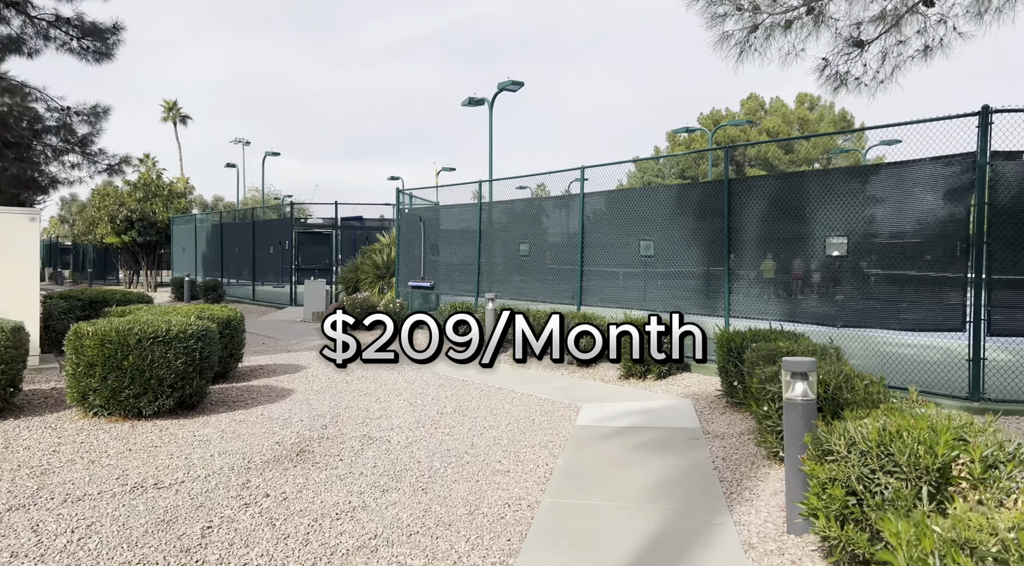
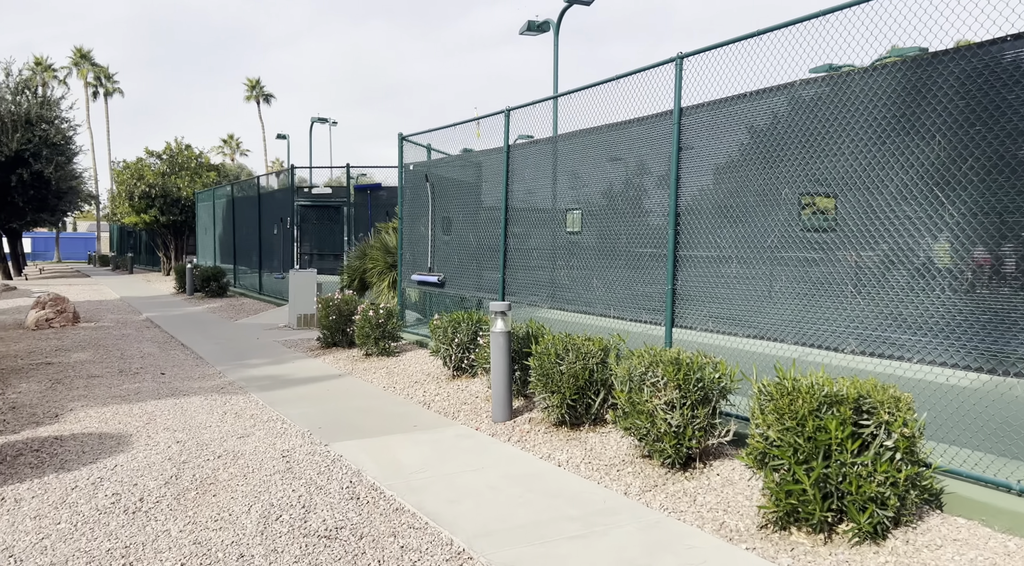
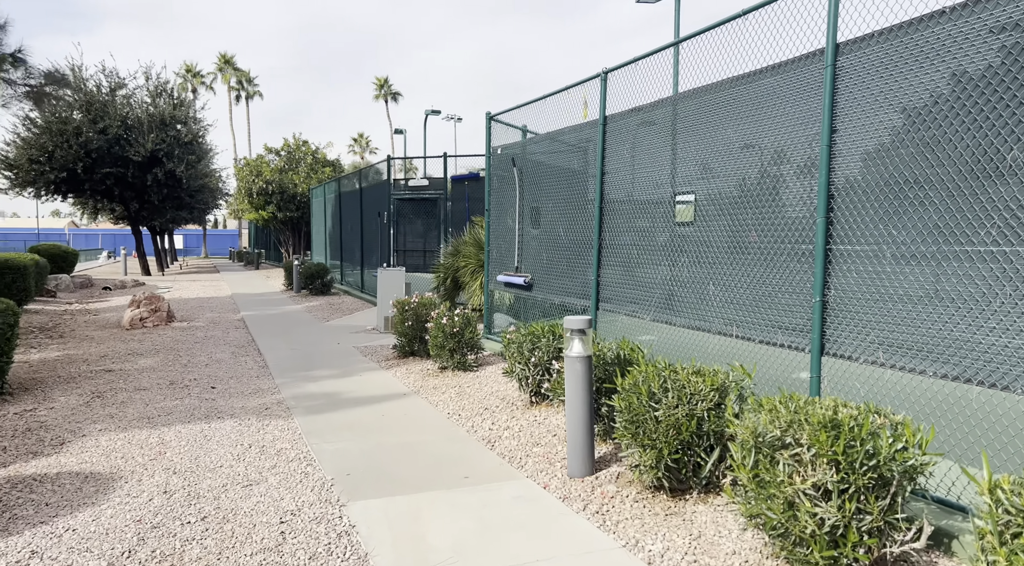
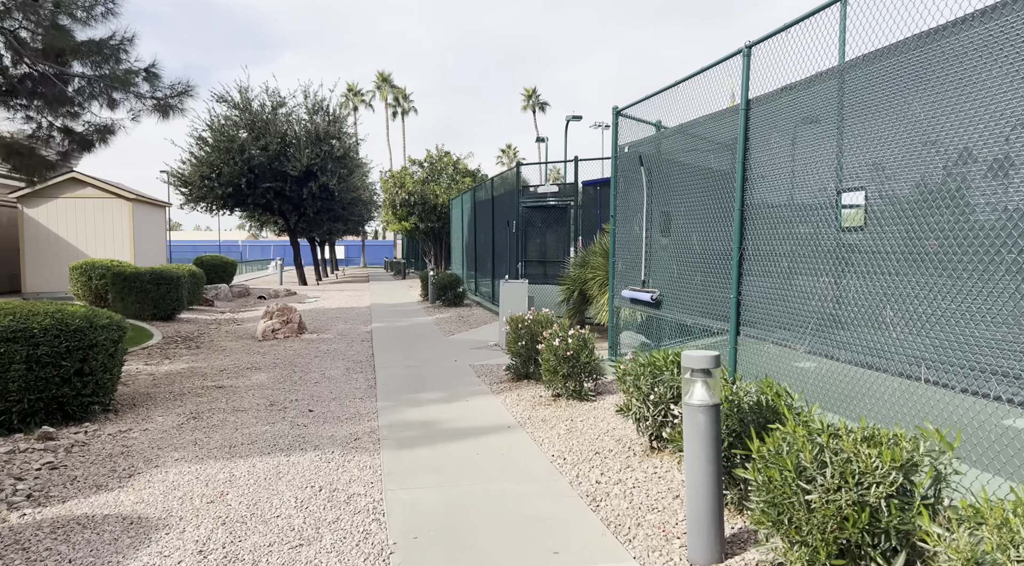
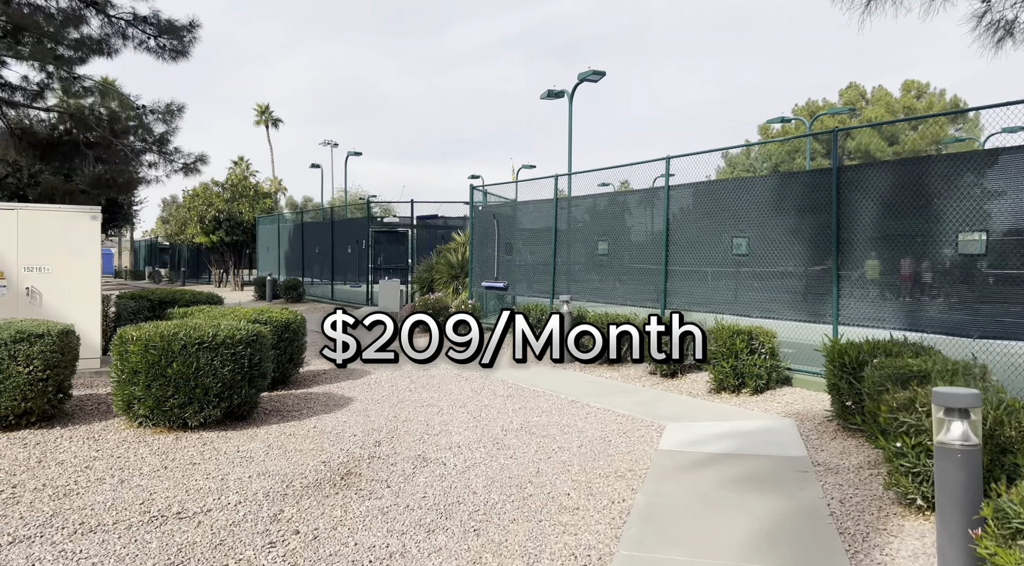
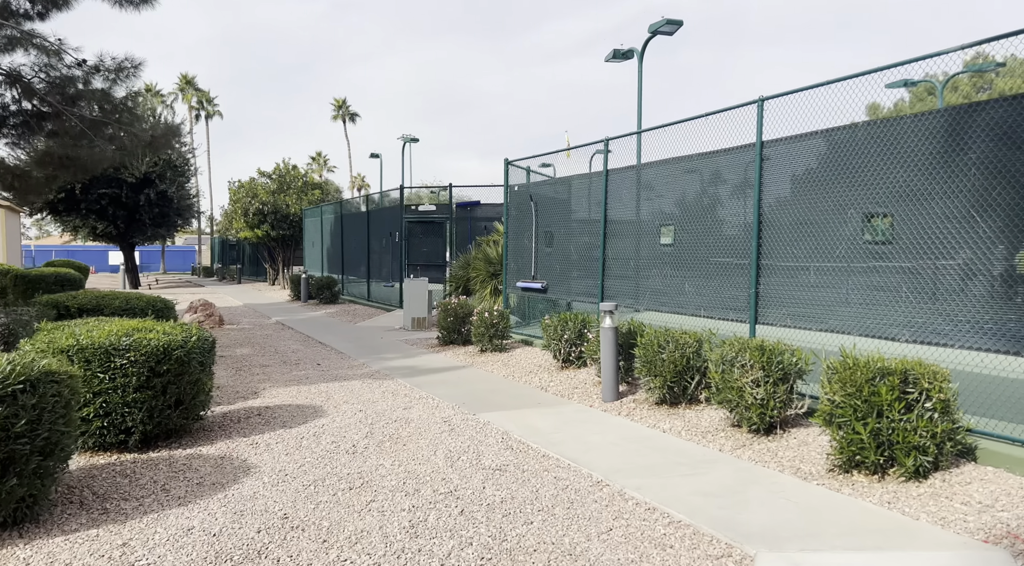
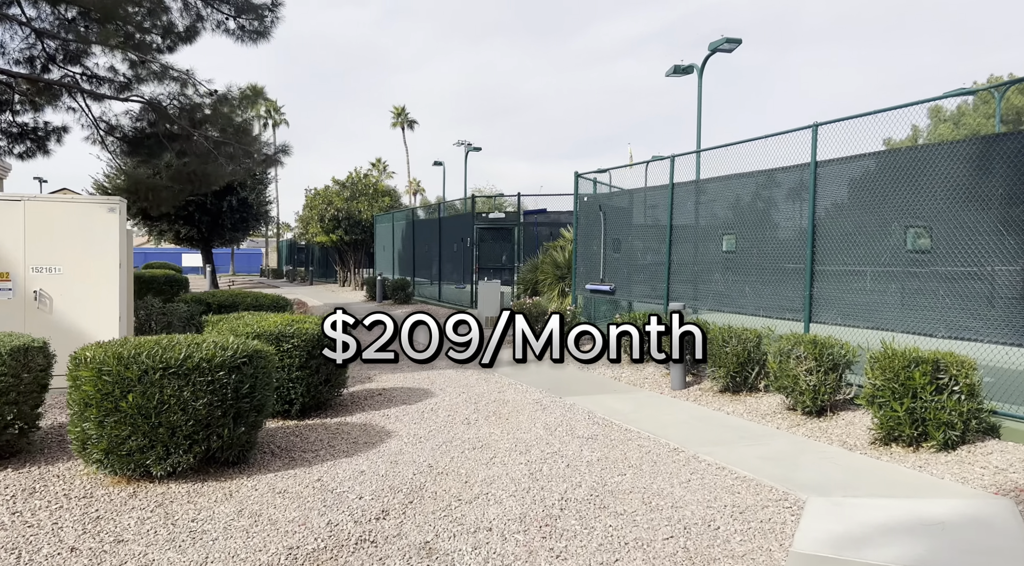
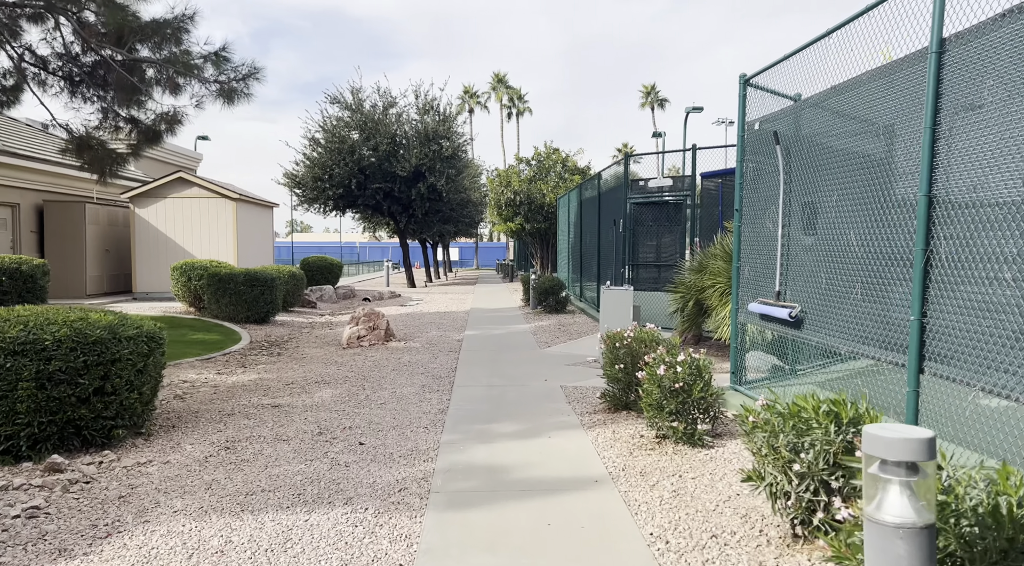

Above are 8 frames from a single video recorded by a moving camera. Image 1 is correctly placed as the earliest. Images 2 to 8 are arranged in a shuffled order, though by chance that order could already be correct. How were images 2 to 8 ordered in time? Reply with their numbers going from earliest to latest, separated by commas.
5, 7, 6, 2, 3, 4, 8
